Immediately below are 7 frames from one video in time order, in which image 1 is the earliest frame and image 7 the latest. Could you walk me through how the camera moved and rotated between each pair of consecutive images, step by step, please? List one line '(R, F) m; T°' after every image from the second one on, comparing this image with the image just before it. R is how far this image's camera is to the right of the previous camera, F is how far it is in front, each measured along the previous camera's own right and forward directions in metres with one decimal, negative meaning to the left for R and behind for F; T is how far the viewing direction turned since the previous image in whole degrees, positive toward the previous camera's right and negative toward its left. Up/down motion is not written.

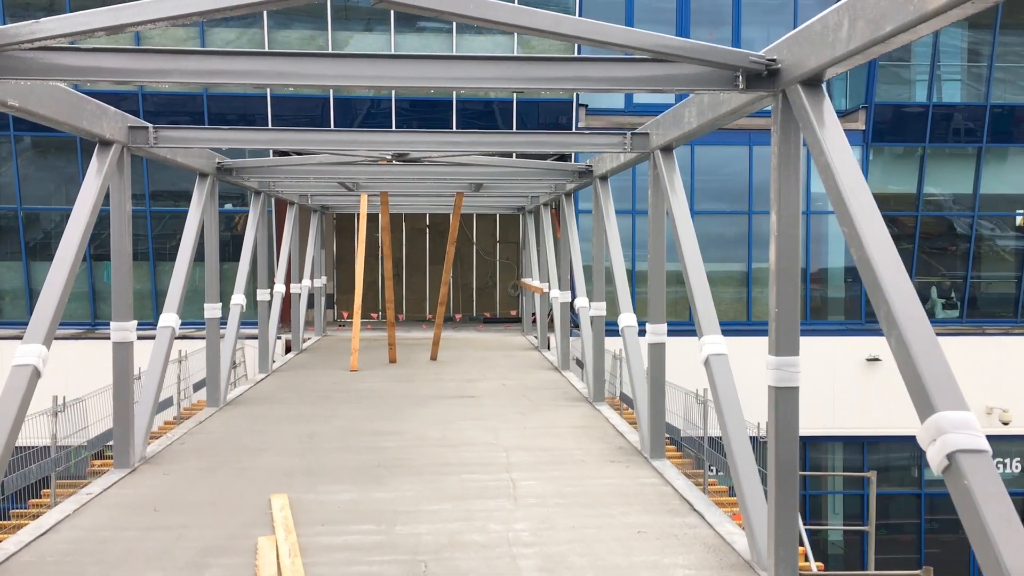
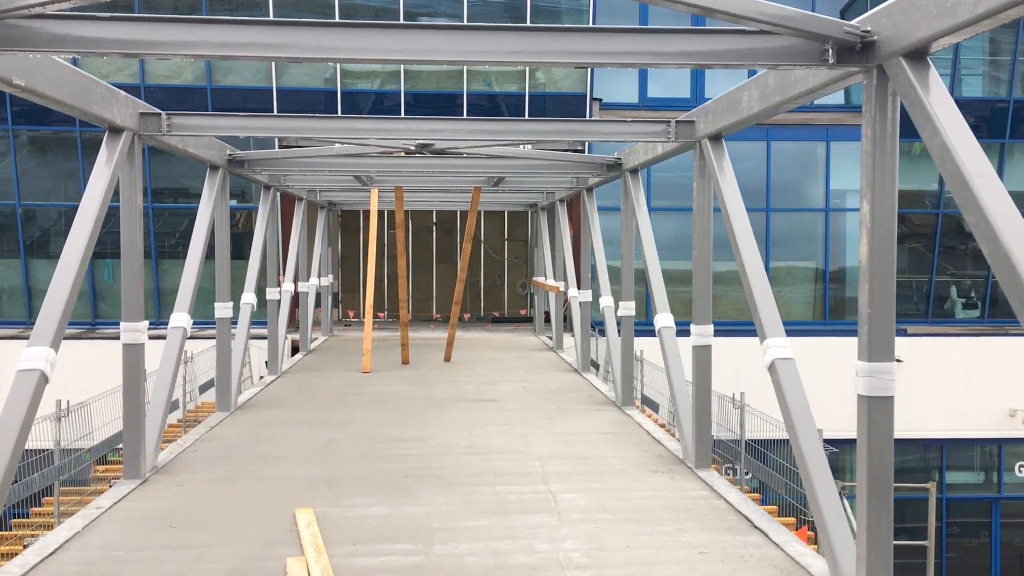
(-0.2, +0.4) m; 0°
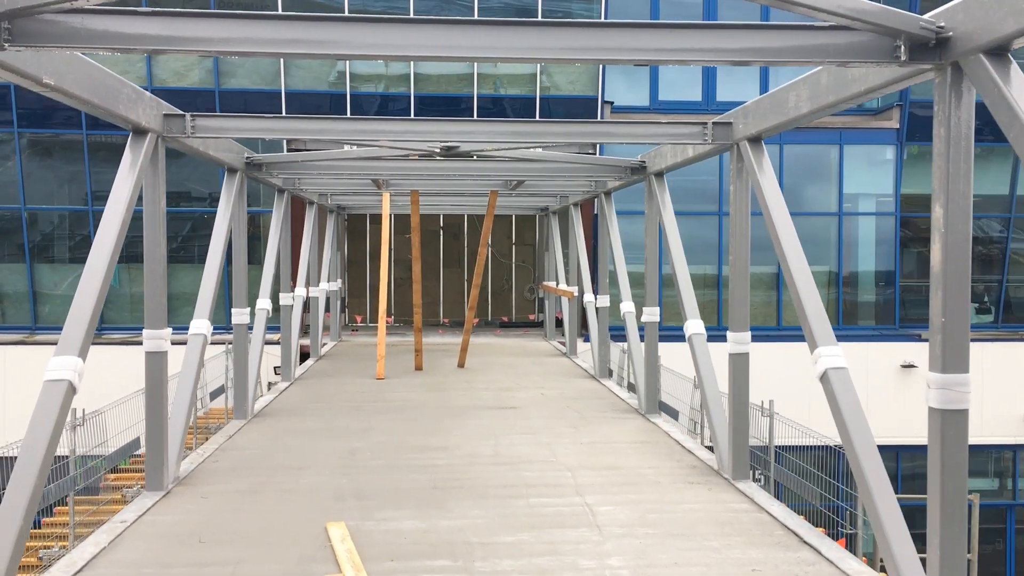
(-0.2, +0.2) m; 0°
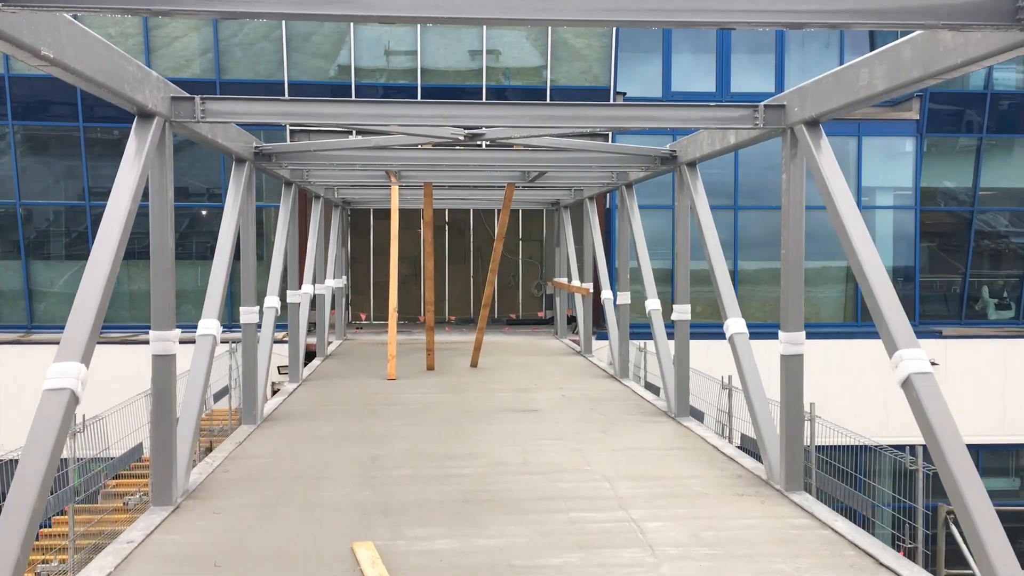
(-0.2, +0.4) m; 0°
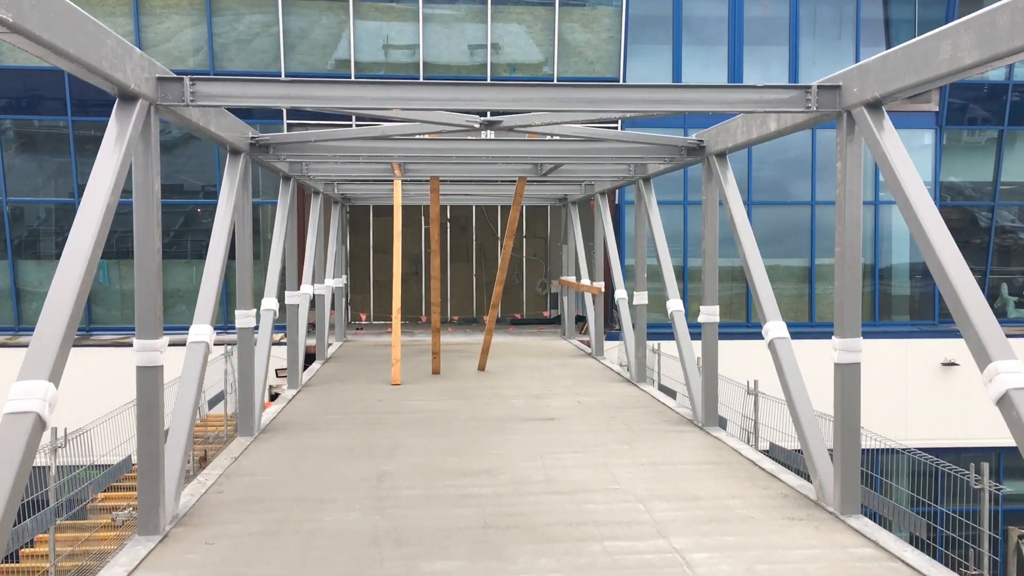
(-0.1, +0.5) m; 0°
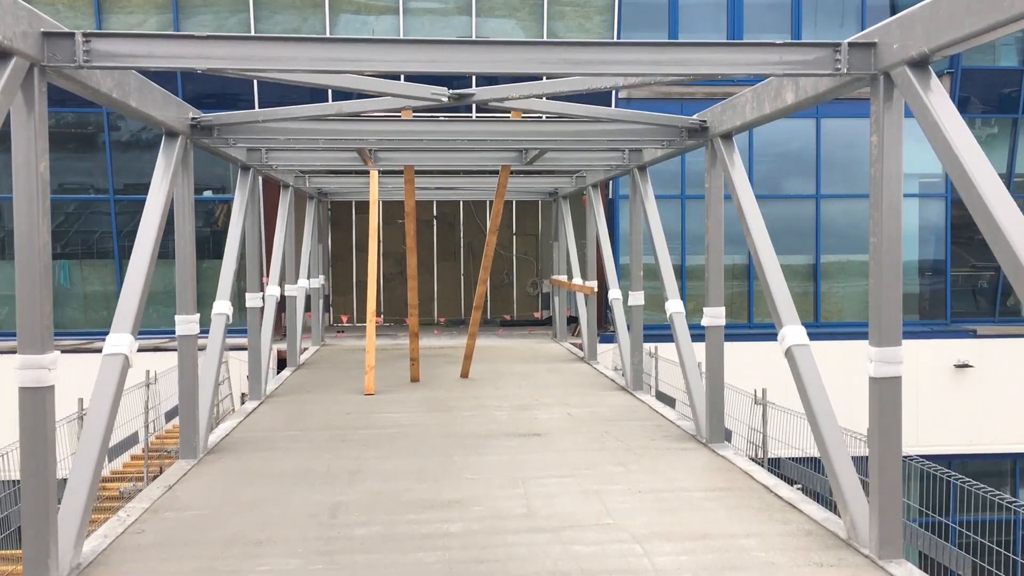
(+0.1, +0.8) m; 0°
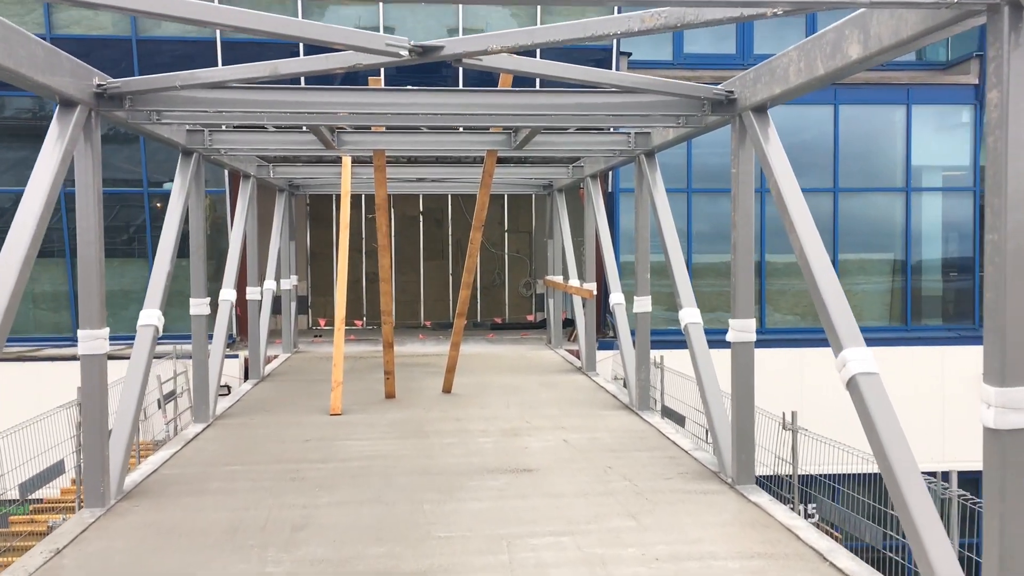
(0.0, +1.1) m; 0°
